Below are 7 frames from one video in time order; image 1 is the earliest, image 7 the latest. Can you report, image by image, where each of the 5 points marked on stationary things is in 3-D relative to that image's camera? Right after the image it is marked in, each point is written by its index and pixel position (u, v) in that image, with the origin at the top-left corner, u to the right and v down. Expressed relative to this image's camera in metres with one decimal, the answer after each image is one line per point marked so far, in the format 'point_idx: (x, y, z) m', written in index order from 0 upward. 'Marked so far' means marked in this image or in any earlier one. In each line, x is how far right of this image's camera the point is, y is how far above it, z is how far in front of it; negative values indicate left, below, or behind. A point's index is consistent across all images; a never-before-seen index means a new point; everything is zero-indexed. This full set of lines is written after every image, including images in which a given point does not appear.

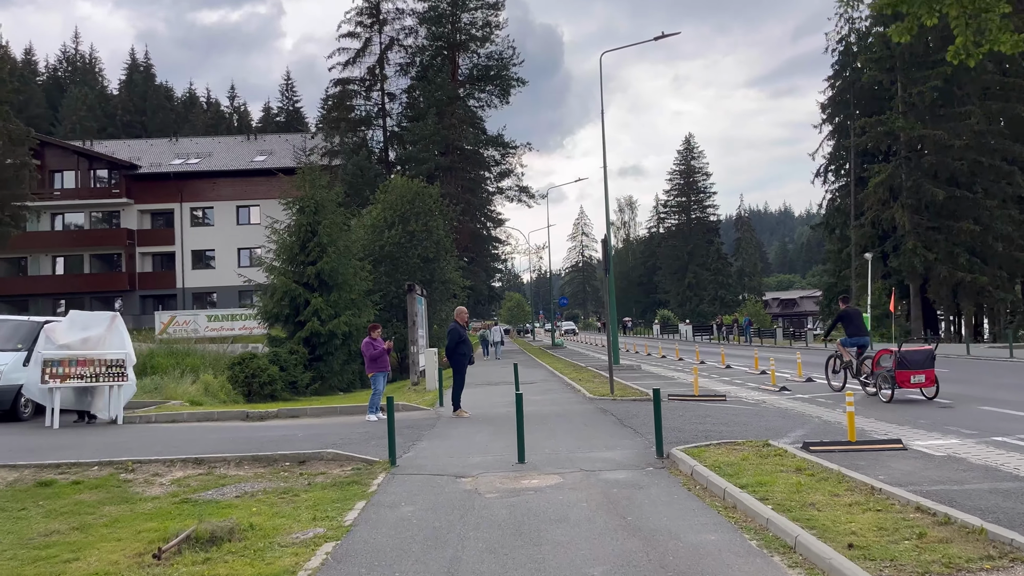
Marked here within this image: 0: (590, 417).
0: (+1.1, -1.8, +11.5) m
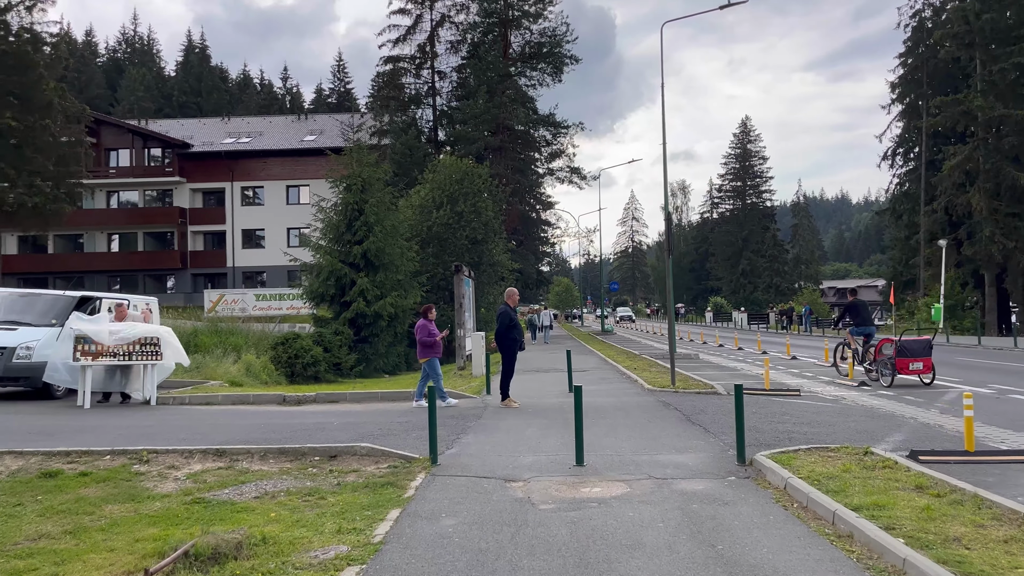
0: (+1.8, -1.6, +10.4) m
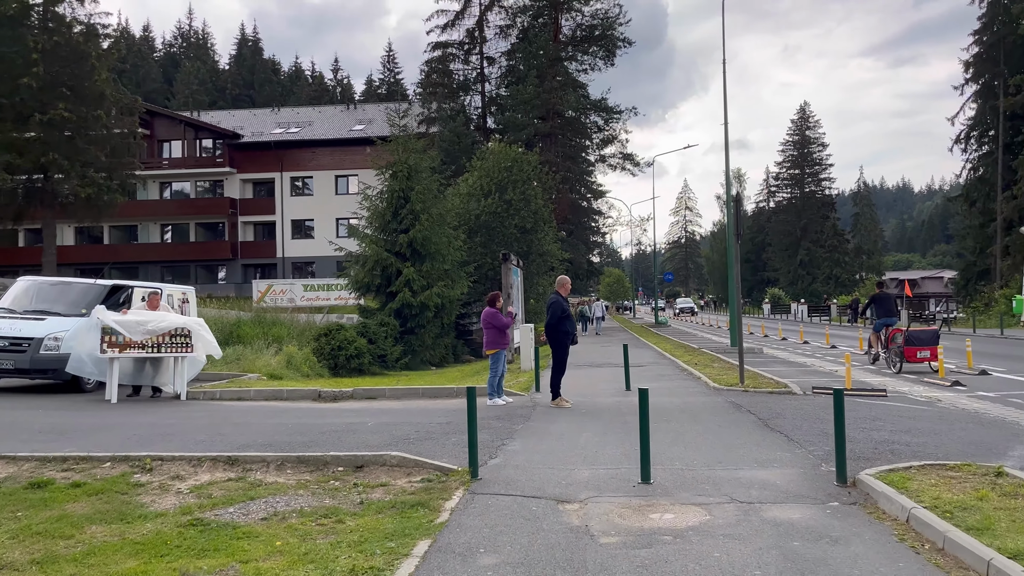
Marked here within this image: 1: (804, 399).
0: (+2.4, -1.4, +9.3) m
1: (+3.7, -1.4, +10.2) m
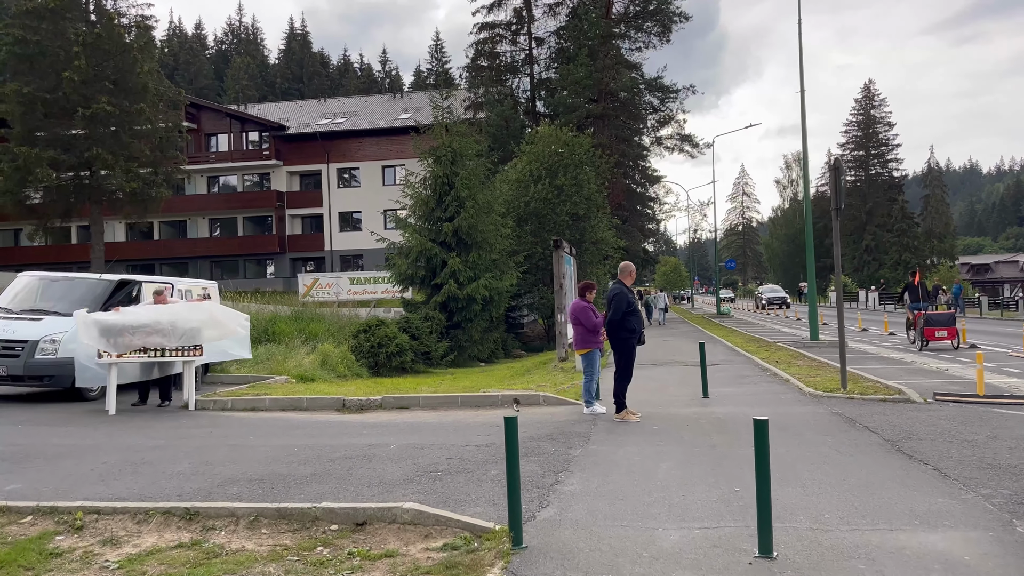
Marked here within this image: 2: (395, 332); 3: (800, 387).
0: (+2.9, -1.3, +7.4) m
1: (+4.3, -1.2, +8.2) m
2: (-2.8, -1.0, +19.2) m
3: (+3.7, -1.3, +10.4) m
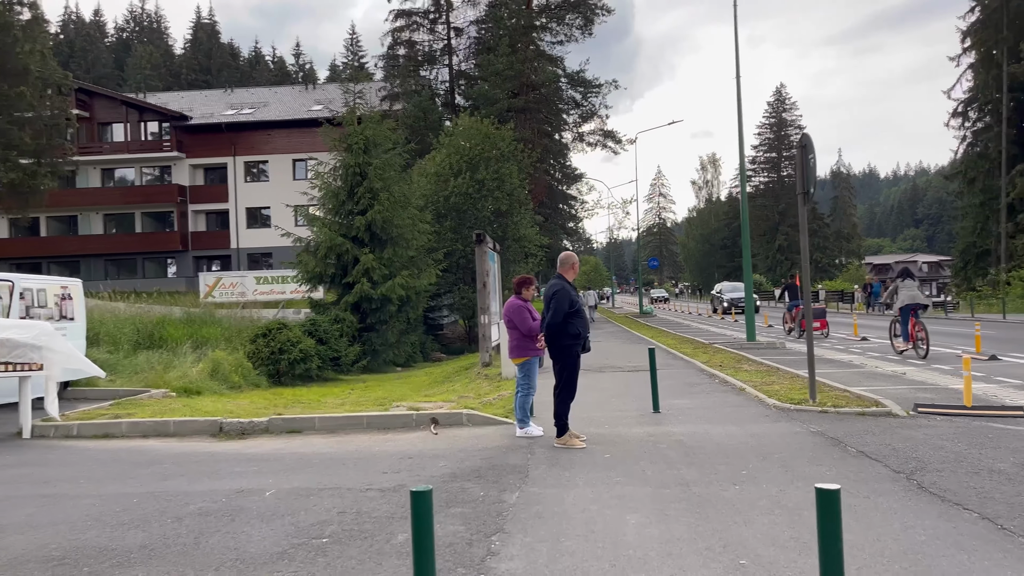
0: (+2.3, -1.3, +6.0) m
1: (+3.6, -1.2, +7.0) m
2: (-4.6, -1.0, +17.2) m
3: (+2.8, -1.2, +9.1) m
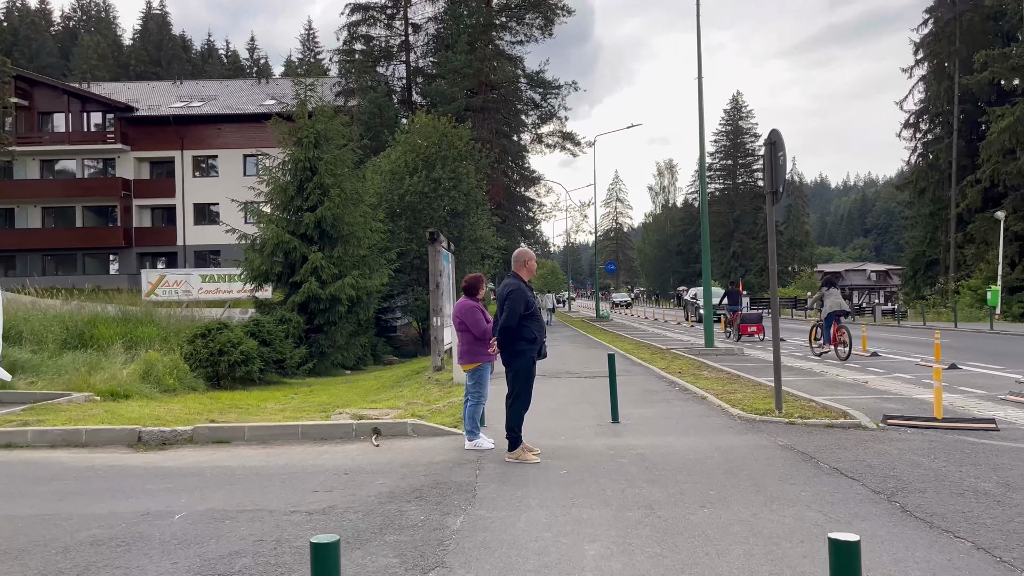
0: (+2.0, -1.3, +5.5) m
1: (+3.2, -1.3, +6.6) m
2: (-5.5, -1.0, +16.3) m
3: (+2.3, -1.3, +8.7) m
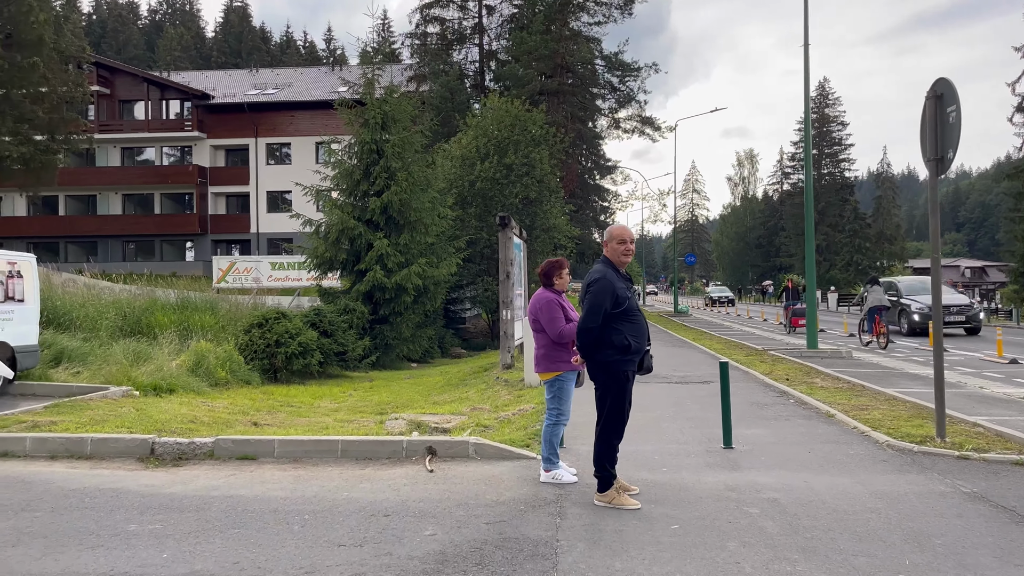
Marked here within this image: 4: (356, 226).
0: (+2.4, -1.3, +3.8) m
1: (+3.7, -1.2, +4.8) m
2: (-4.1, -0.7, +15.3) m
3: (+3.0, -1.2, +6.9) m
4: (-3.8, +1.5, +19.4) m
